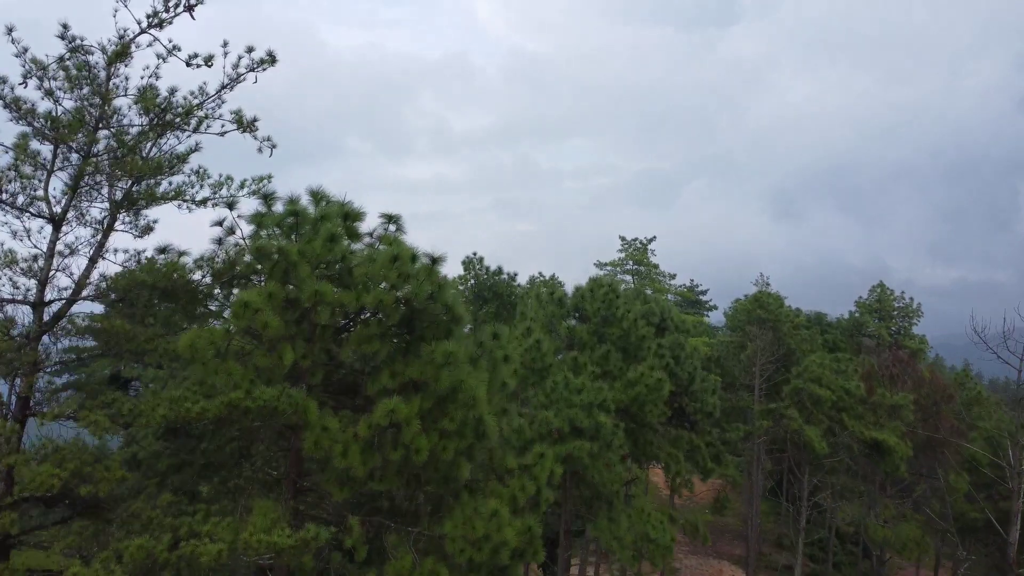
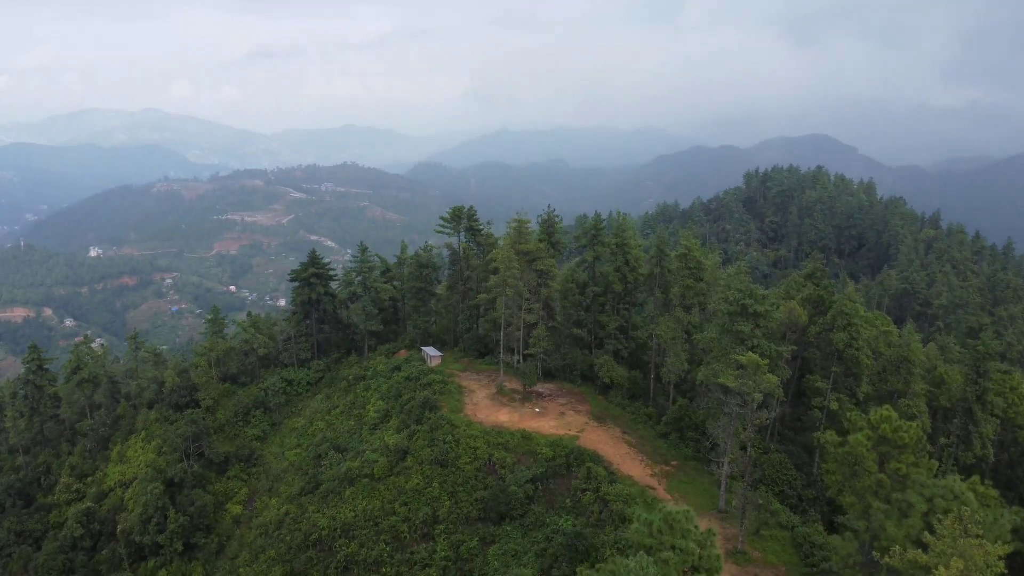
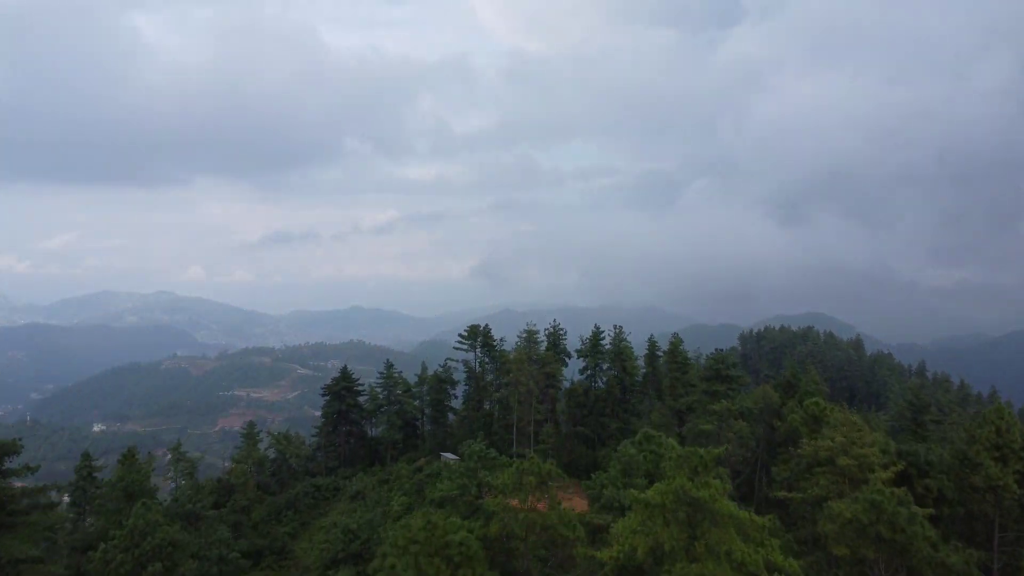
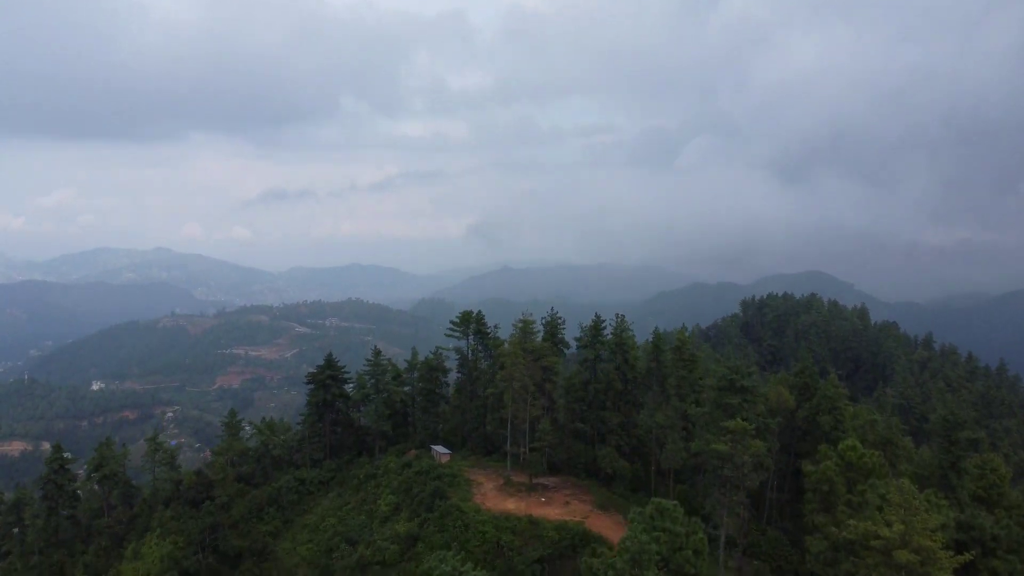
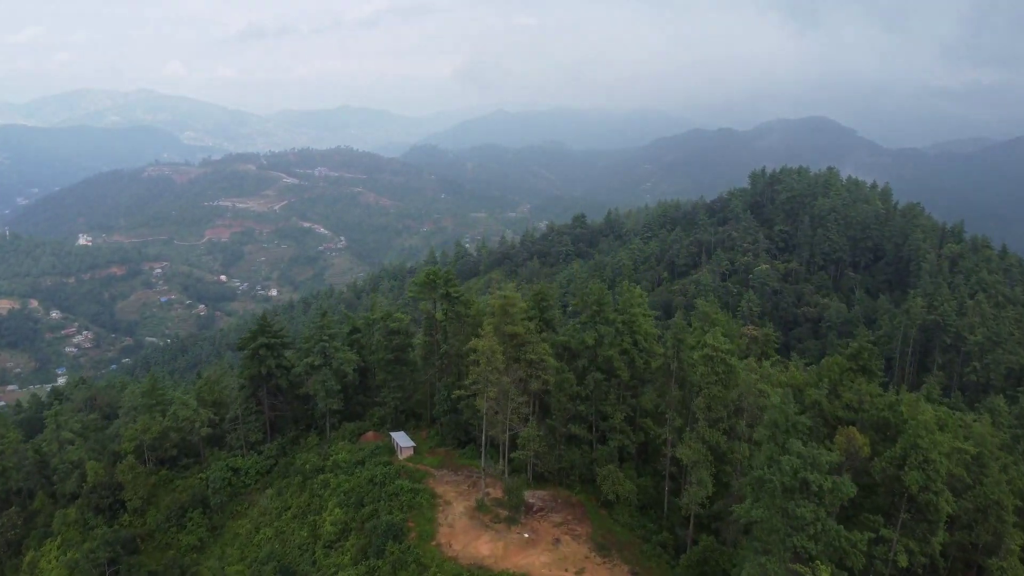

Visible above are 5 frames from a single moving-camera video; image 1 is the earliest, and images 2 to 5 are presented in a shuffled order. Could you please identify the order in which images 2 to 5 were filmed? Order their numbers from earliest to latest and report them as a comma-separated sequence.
3, 4, 2, 5
